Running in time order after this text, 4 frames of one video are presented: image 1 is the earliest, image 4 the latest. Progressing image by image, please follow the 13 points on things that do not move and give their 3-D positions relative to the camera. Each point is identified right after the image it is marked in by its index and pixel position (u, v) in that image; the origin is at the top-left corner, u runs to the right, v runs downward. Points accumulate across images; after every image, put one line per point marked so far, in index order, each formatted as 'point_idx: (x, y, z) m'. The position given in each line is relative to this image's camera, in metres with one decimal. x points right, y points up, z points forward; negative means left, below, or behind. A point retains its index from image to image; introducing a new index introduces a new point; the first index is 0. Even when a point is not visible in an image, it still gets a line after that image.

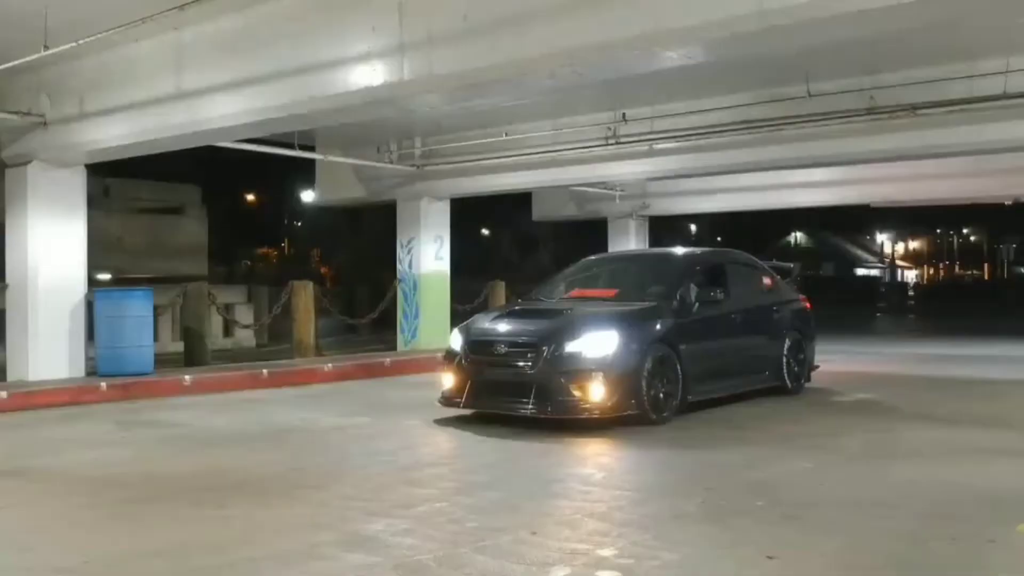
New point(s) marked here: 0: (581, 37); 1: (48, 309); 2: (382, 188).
0: (+0.5, +1.9, +7.2) m
1: (-6.0, -0.3, +12.4) m
2: (-2.4, +1.9, +18.3) m
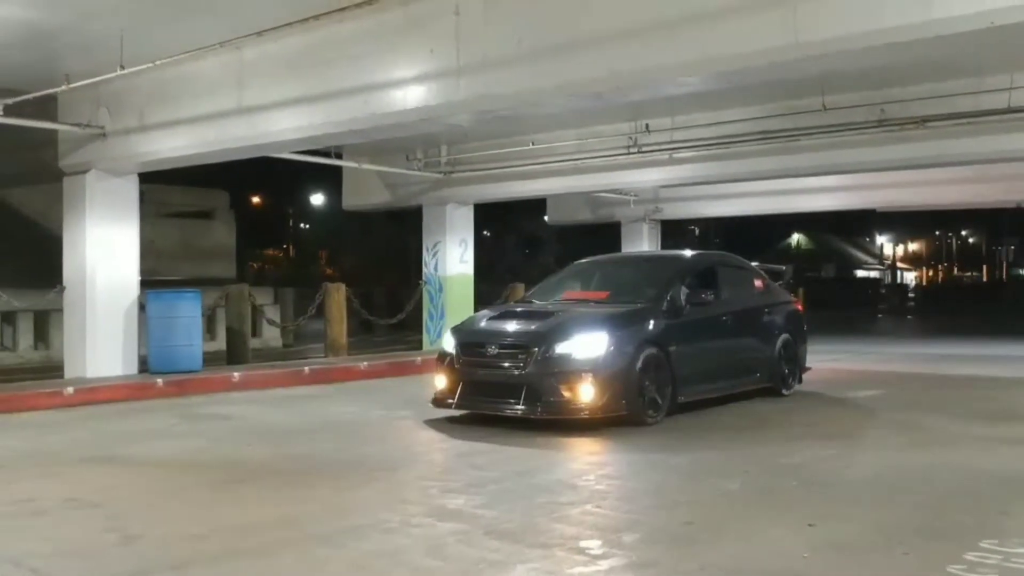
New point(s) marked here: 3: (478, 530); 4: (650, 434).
0: (+1.0, +1.9, +8.0) m
1: (-5.6, -0.3, +13.1) m
2: (-2.0, +1.9, +19.0) m
3: (-0.2, -1.4, +5.7) m
4: (+1.3, -1.4, +9.3) m
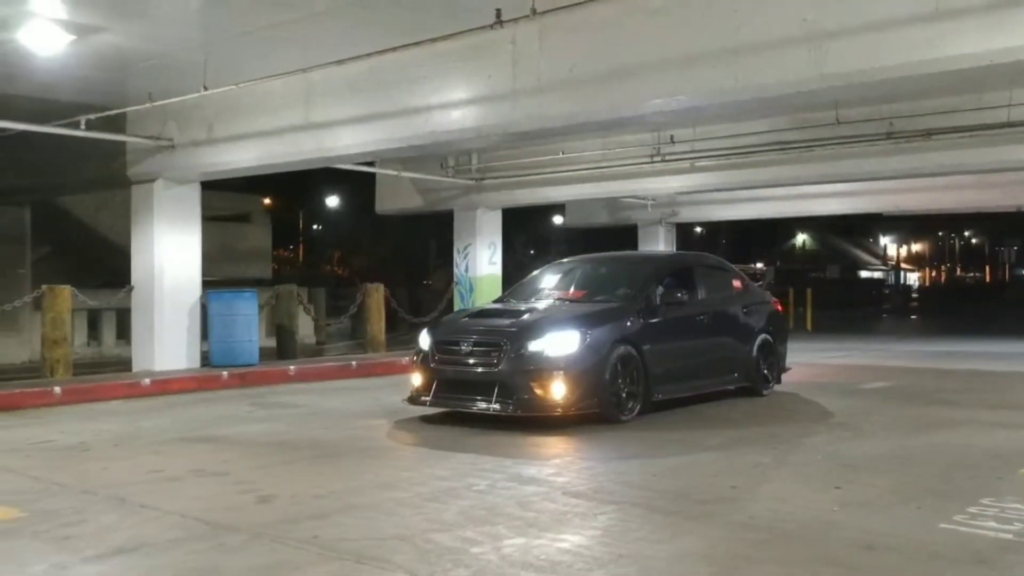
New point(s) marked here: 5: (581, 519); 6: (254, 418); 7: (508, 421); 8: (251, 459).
0: (+1.5, +1.9, +9.0) m
1: (-5.1, -0.3, +14.1) m
2: (-1.5, +1.9, +20.1) m
3: (+0.3, -1.4, +6.7) m
4: (+1.8, -1.4, +10.4) m
5: (+0.4, -1.4, +5.9) m
6: (-2.9, -1.5, +10.8) m
7: (0.0, -1.4, +10.1) m
8: (-2.3, -1.5, +8.2) m
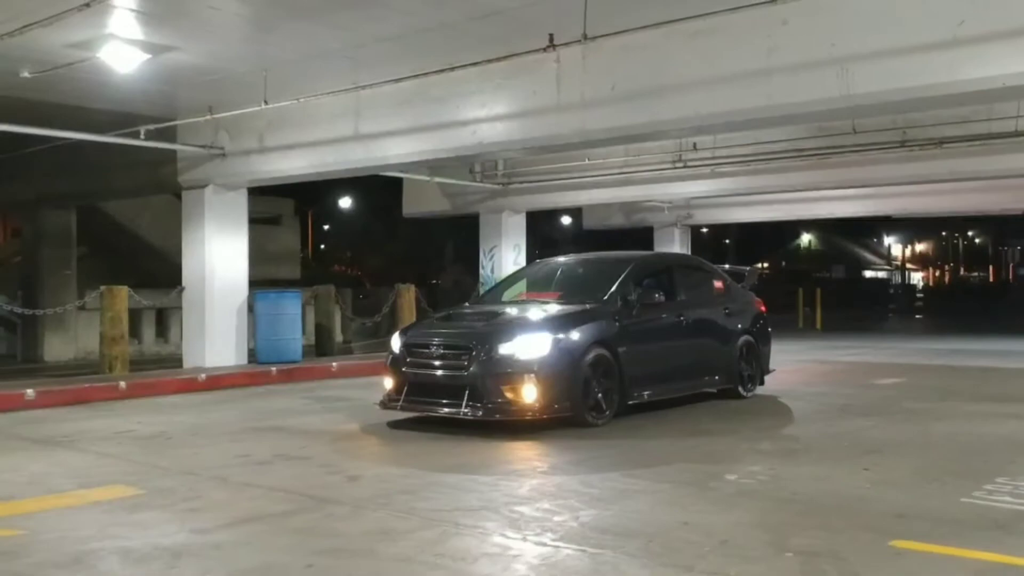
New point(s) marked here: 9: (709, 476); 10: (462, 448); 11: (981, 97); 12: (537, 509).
0: (+2.0, +1.9, +9.8) m
1: (-4.6, -0.3, +14.9) m
2: (-1.0, +1.9, +20.8) m
3: (+0.8, -1.4, +7.5) m
4: (+2.3, -1.4, +11.1) m
5: (+0.9, -1.4, +6.7) m
6: (-2.4, -1.5, +11.6) m
7: (+0.5, -1.4, +10.8) m
8: (-1.8, -1.5, +9.0) m
9: (+1.5, -1.4, +7.3) m
10: (-0.5, -1.5, +8.8) m
11: (+4.4, +1.8, +9.0) m
12: (+0.2, -1.5, +6.3) m
